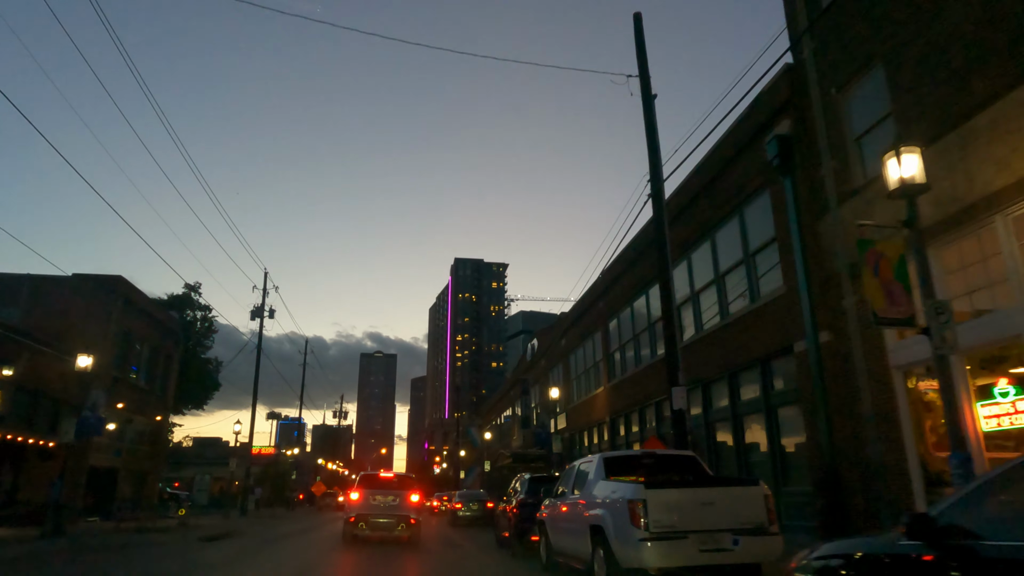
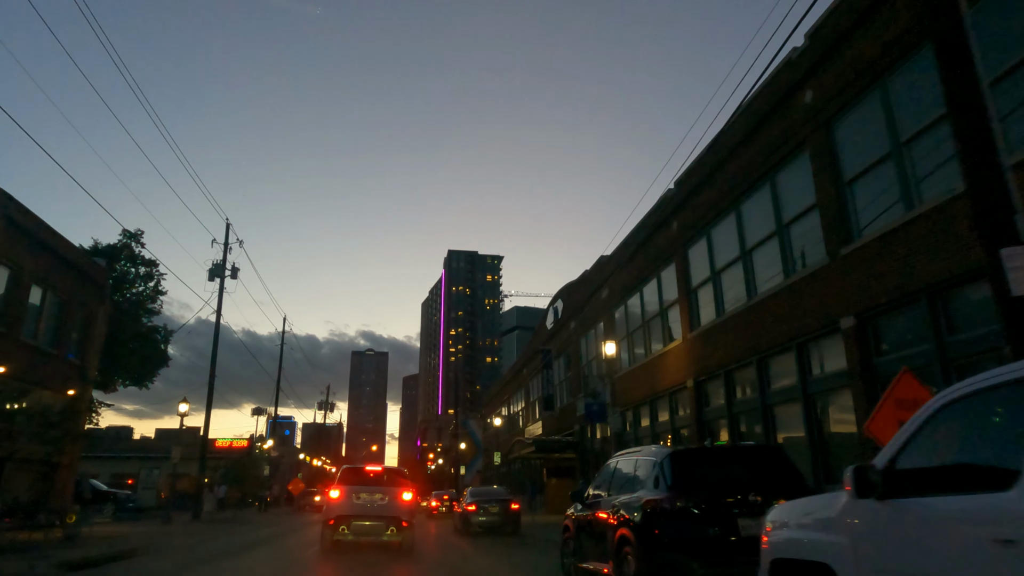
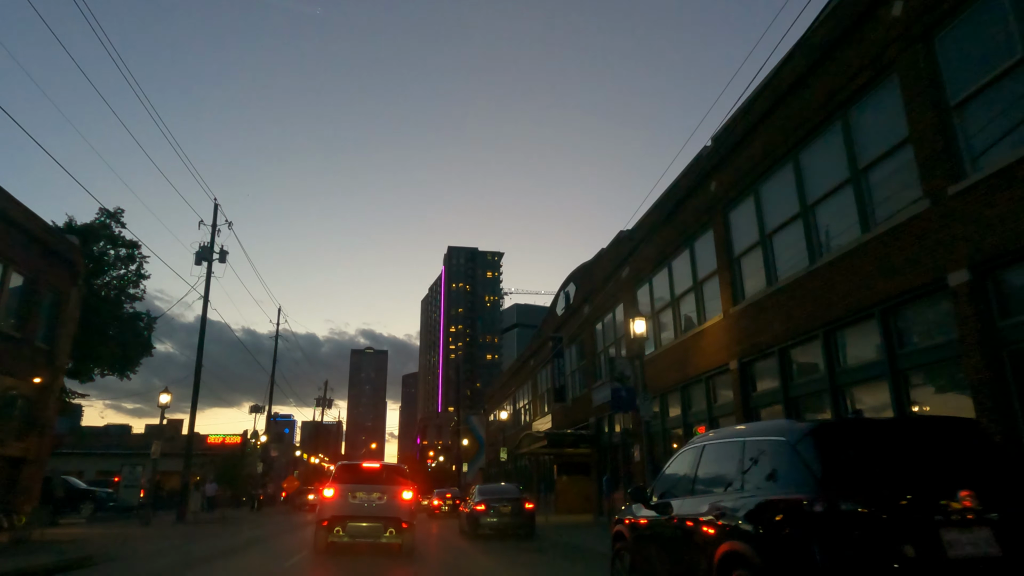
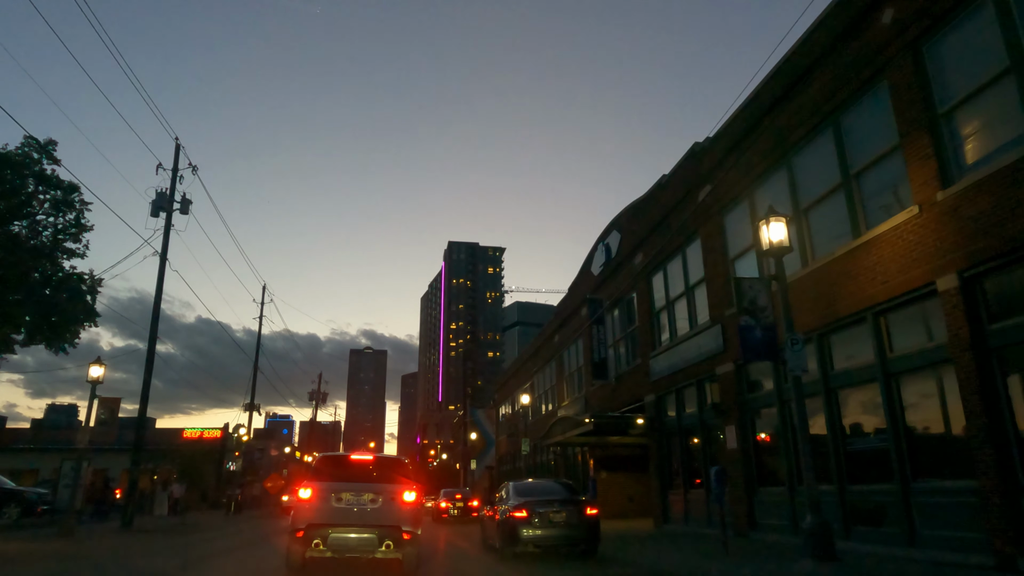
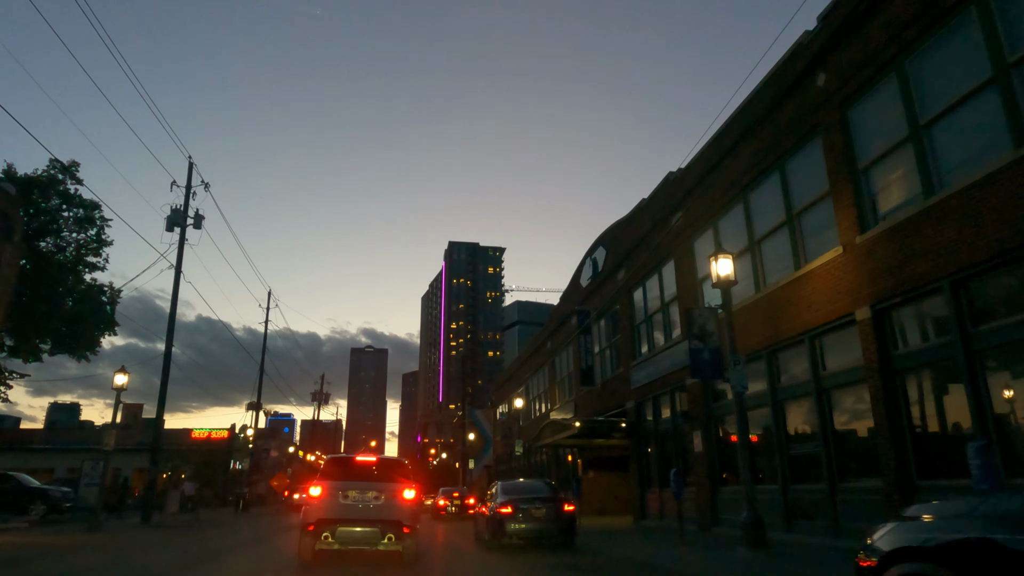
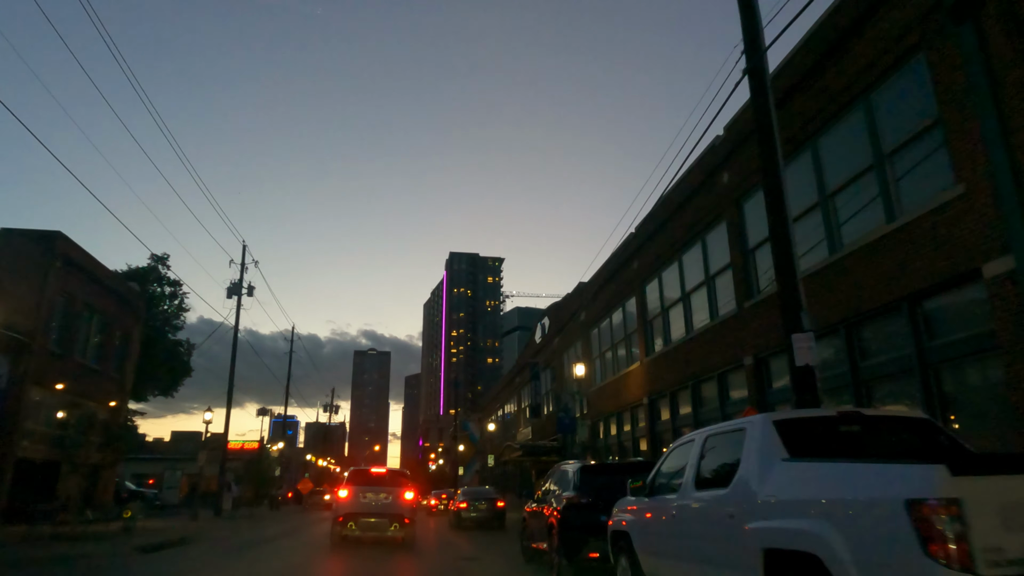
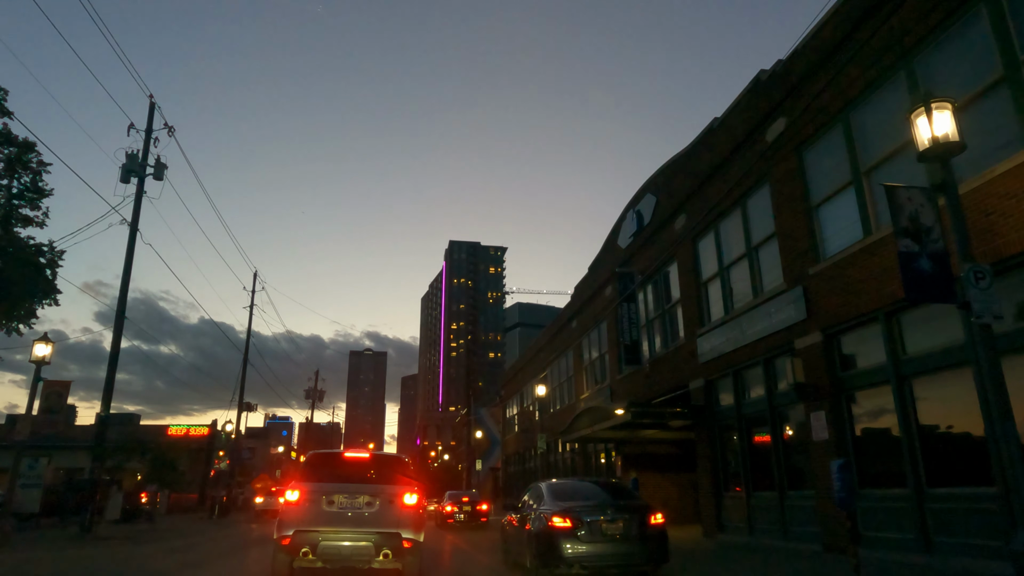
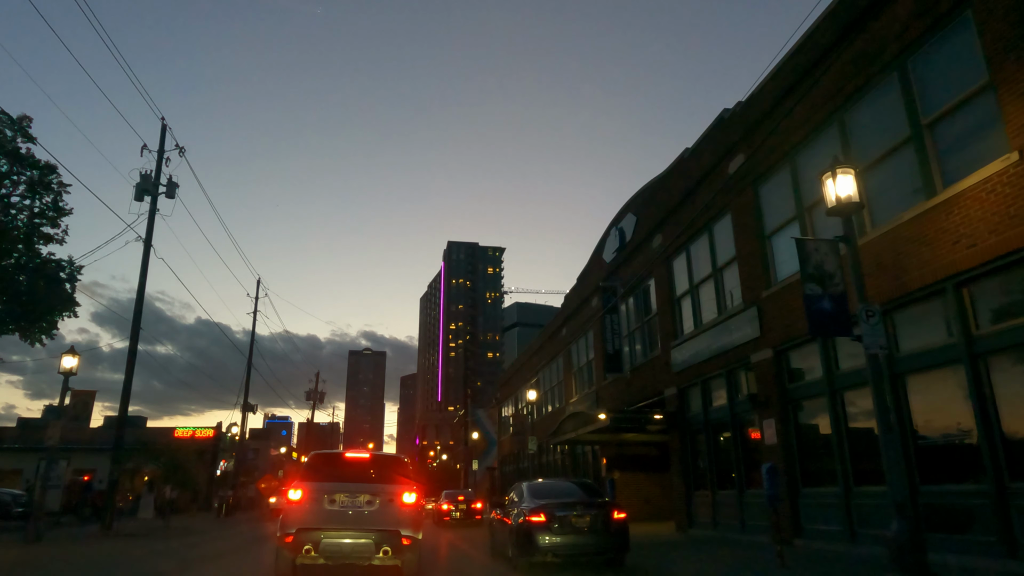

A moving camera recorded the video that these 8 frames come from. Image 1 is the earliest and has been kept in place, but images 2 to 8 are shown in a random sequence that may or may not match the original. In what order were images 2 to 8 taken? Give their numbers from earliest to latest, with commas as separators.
6, 2, 3, 5, 4, 8, 7
